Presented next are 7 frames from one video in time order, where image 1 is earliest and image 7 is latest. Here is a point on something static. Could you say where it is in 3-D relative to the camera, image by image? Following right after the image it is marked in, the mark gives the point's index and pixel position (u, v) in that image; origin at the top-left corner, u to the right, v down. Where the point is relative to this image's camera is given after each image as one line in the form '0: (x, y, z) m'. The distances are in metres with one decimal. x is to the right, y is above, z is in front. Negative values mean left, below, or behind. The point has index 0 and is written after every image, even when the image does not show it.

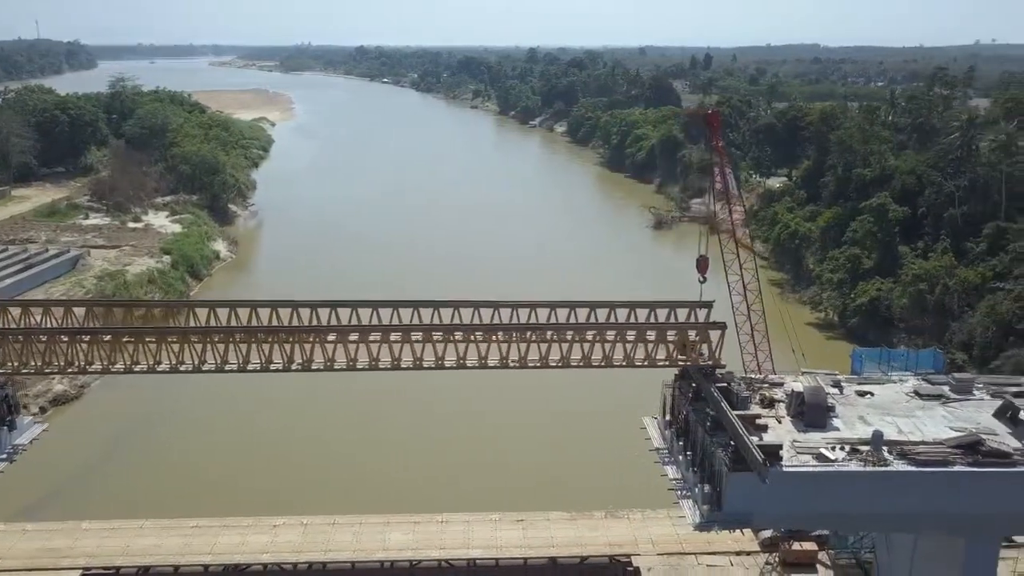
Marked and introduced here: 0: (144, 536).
0: (-7.6, -5.1, +17.0) m
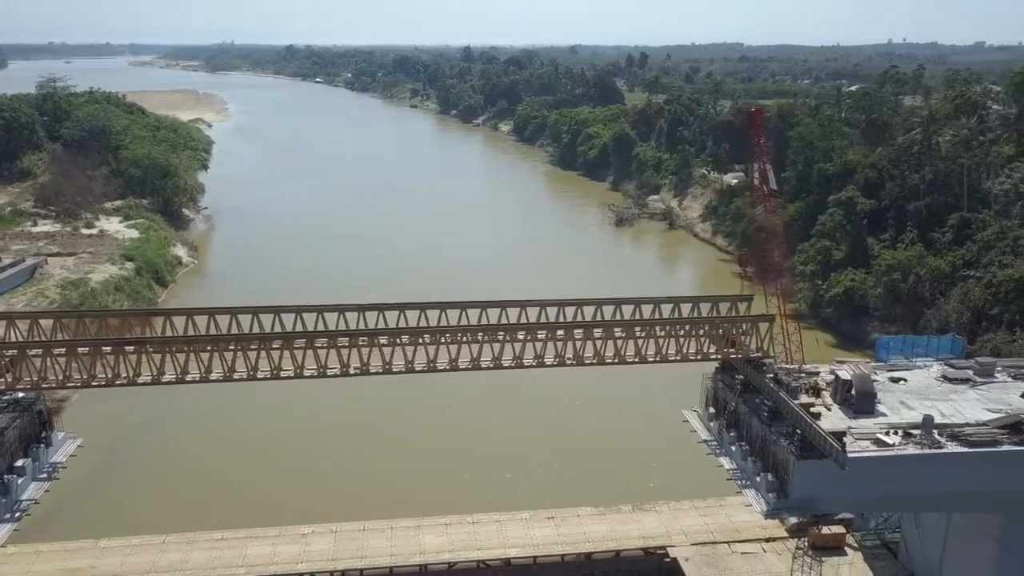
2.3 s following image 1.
0: (-6.8, -5.2, +16.4) m
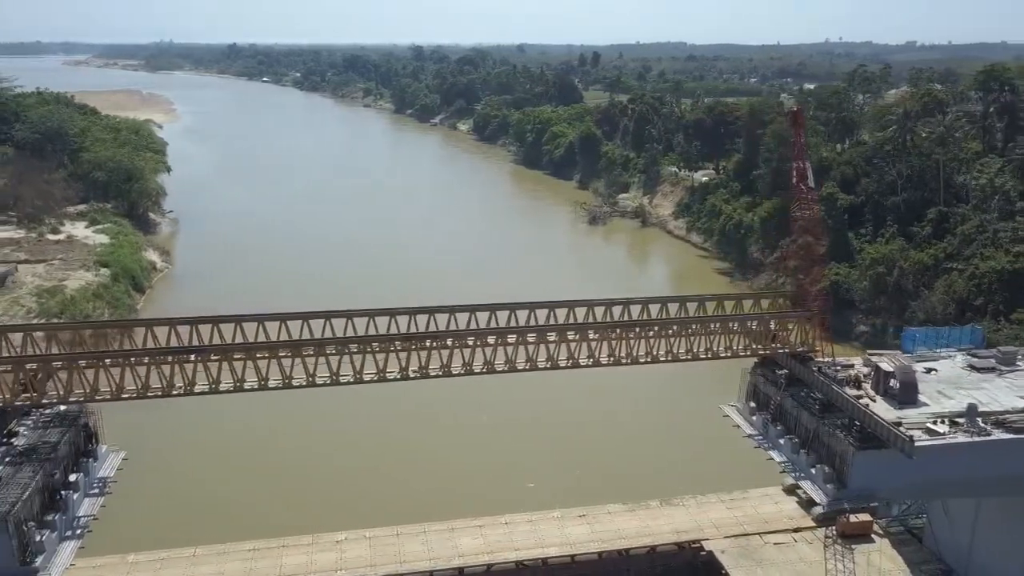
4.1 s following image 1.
0: (-6.0, -5.4, +16.0) m
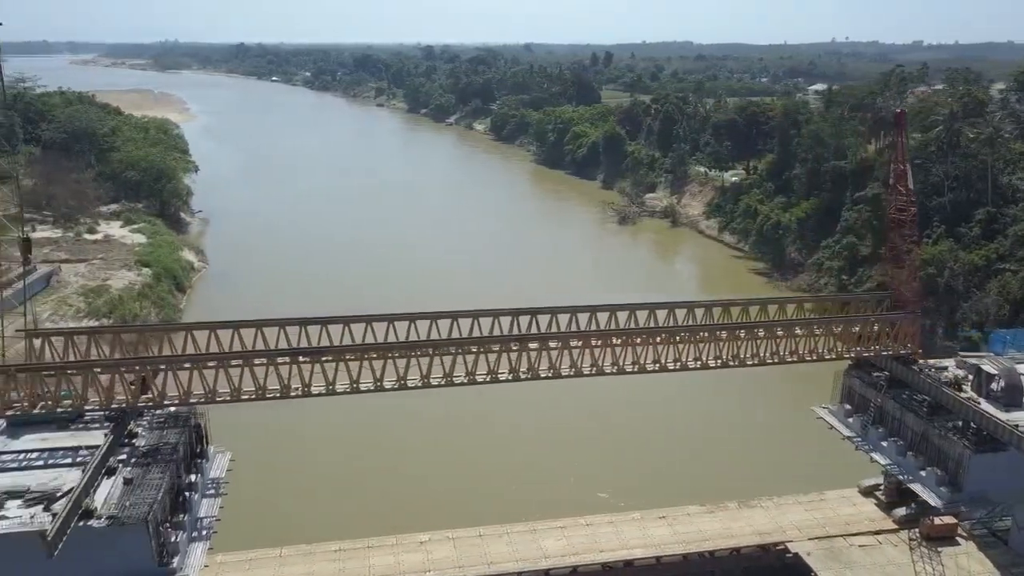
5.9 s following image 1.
0: (-4.3, -5.4, +16.1) m
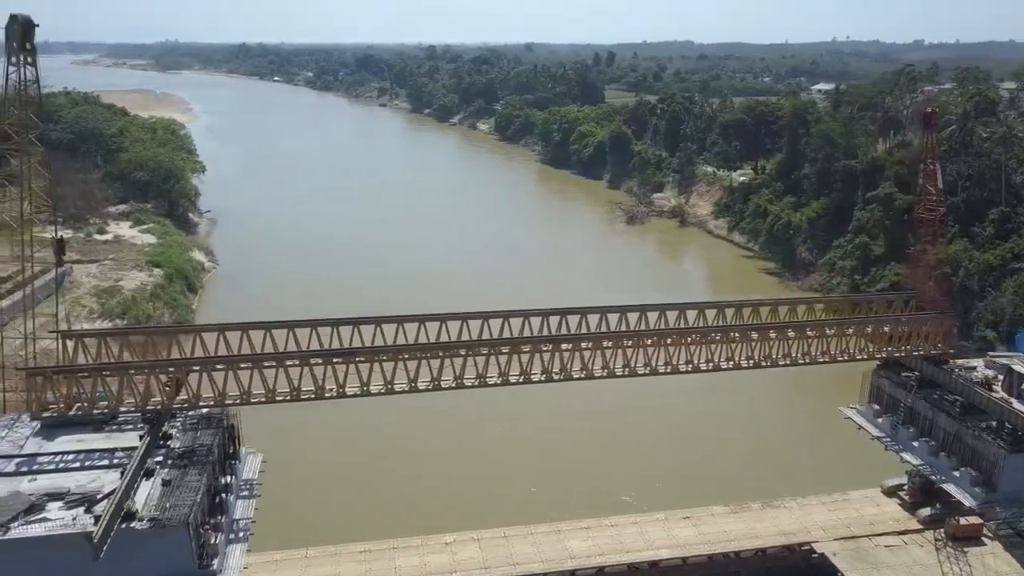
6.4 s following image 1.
0: (-3.8, -5.4, +16.0) m
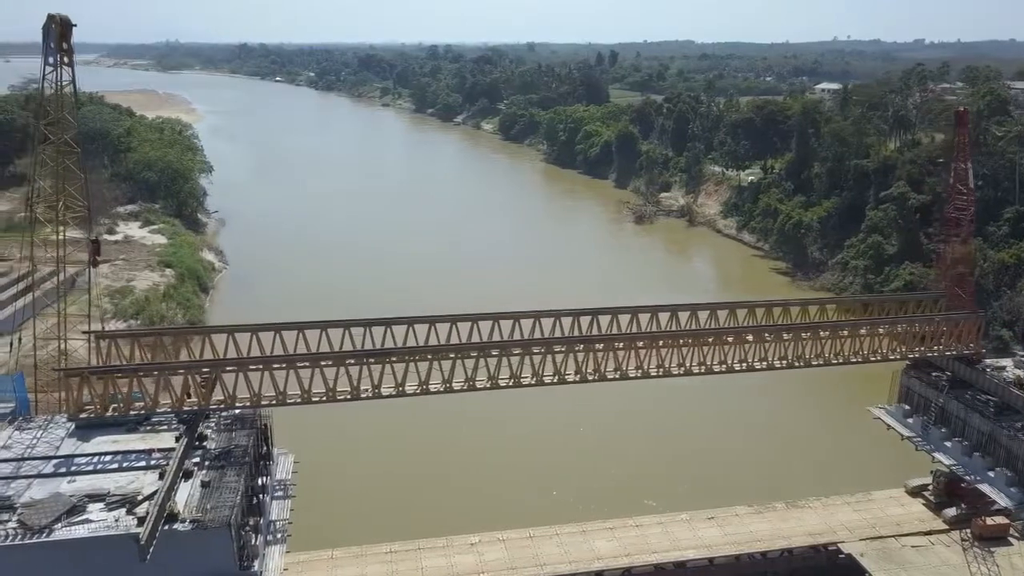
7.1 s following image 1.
0: (-3.3, -5.4, +16.0) m
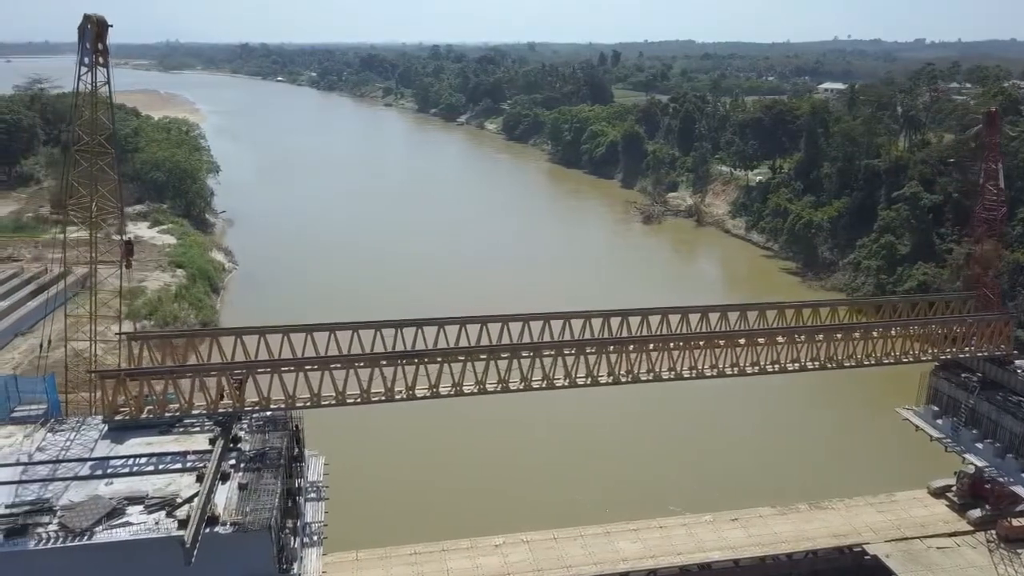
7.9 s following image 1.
0: (-2.8, -5.4, +15.9) m
